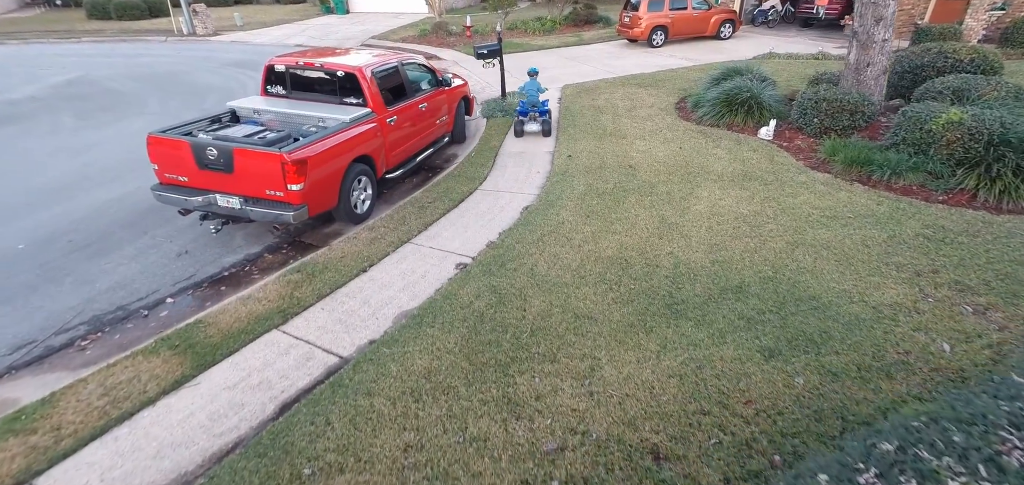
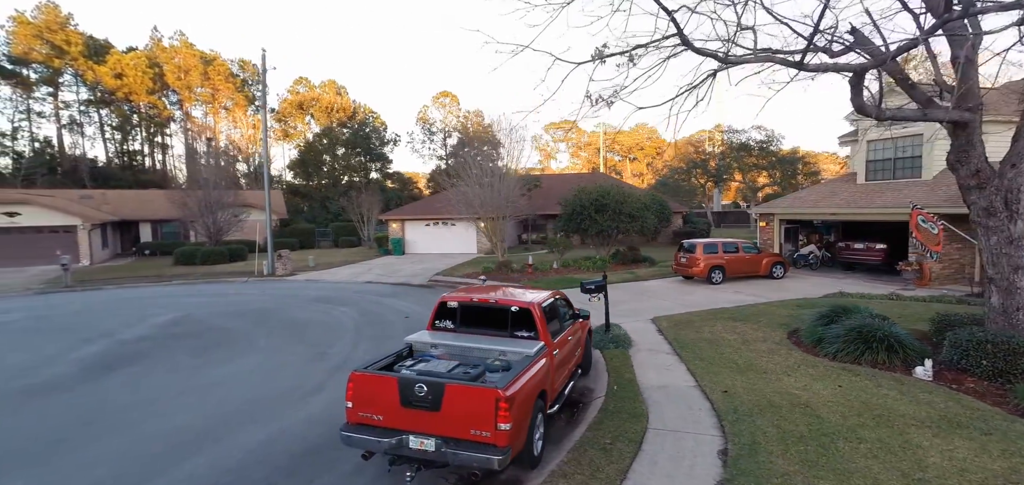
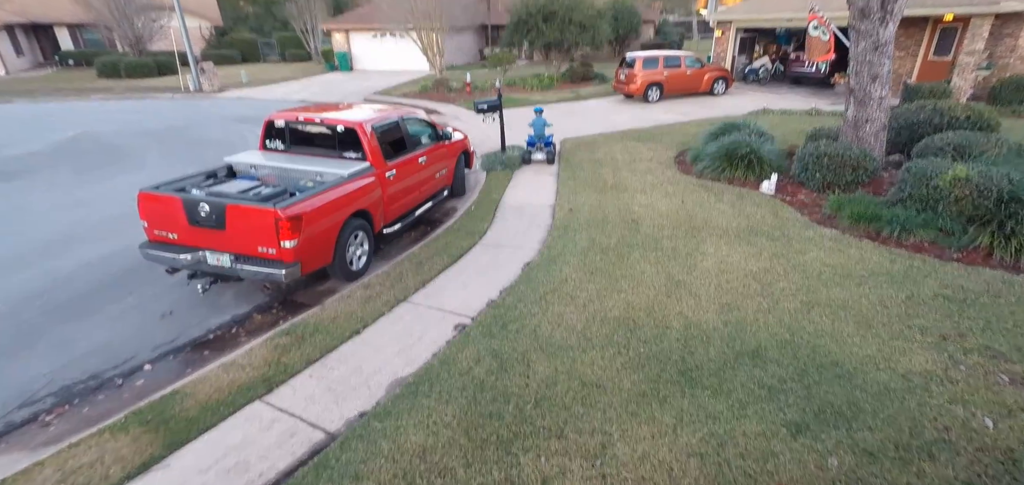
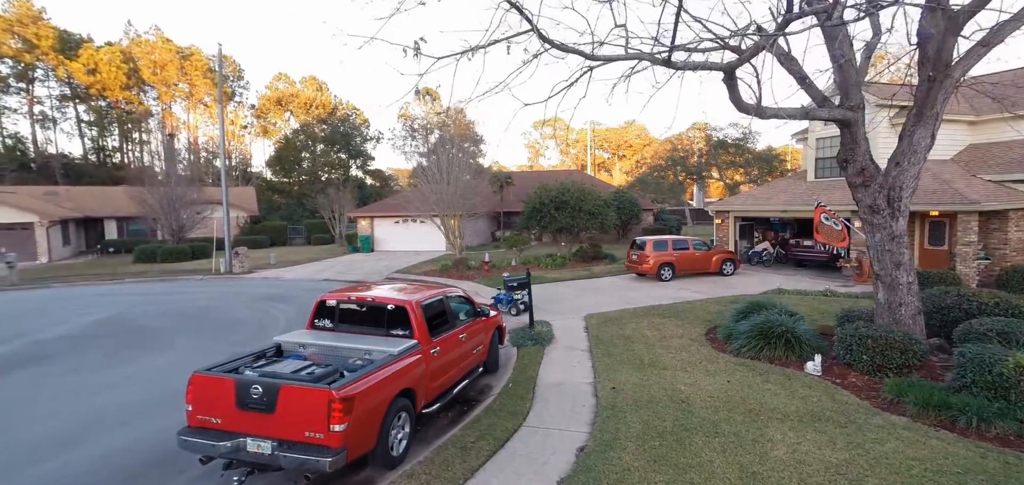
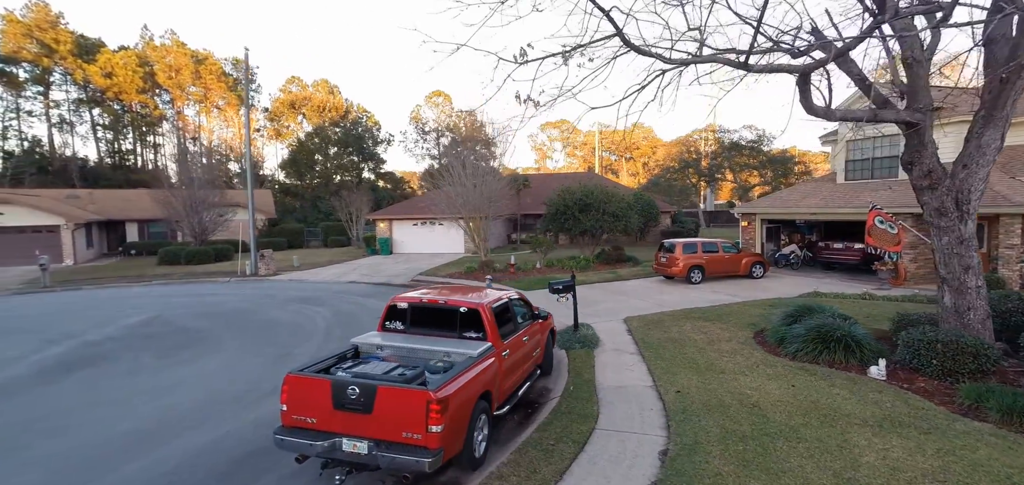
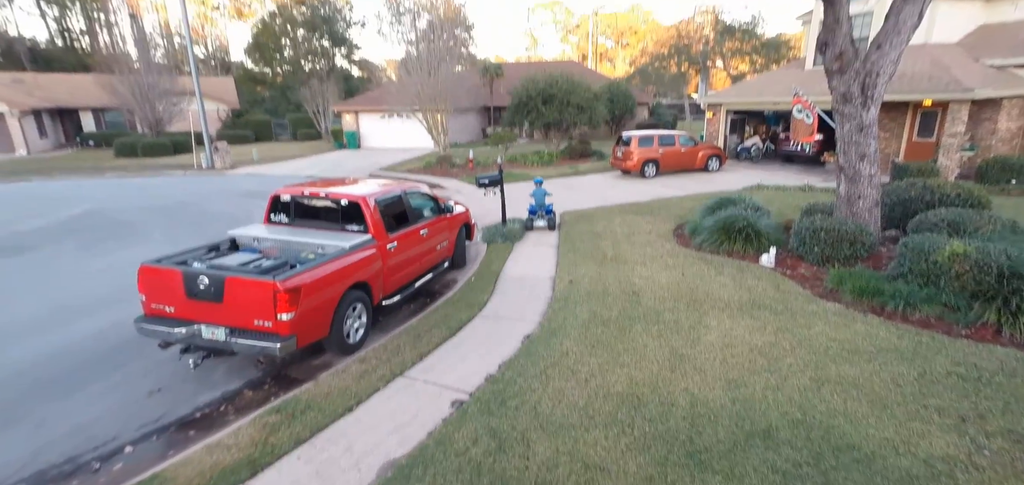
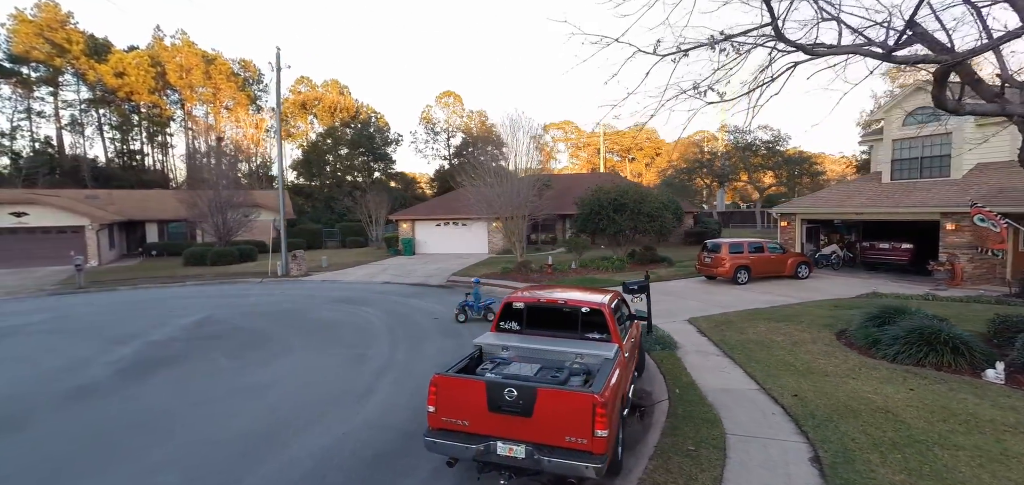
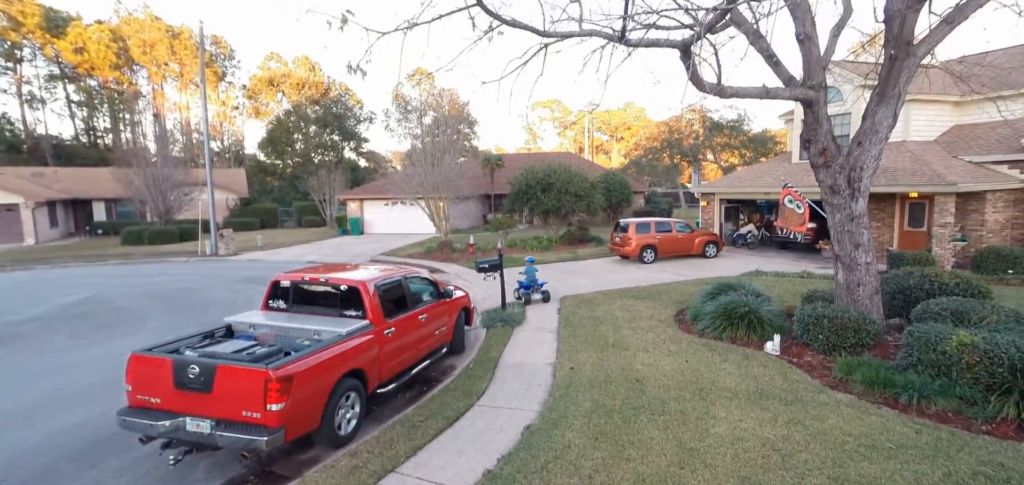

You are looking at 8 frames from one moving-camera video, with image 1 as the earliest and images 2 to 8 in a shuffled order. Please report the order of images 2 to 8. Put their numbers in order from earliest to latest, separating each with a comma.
3, 6, 8, 4, 5, 2, 7
